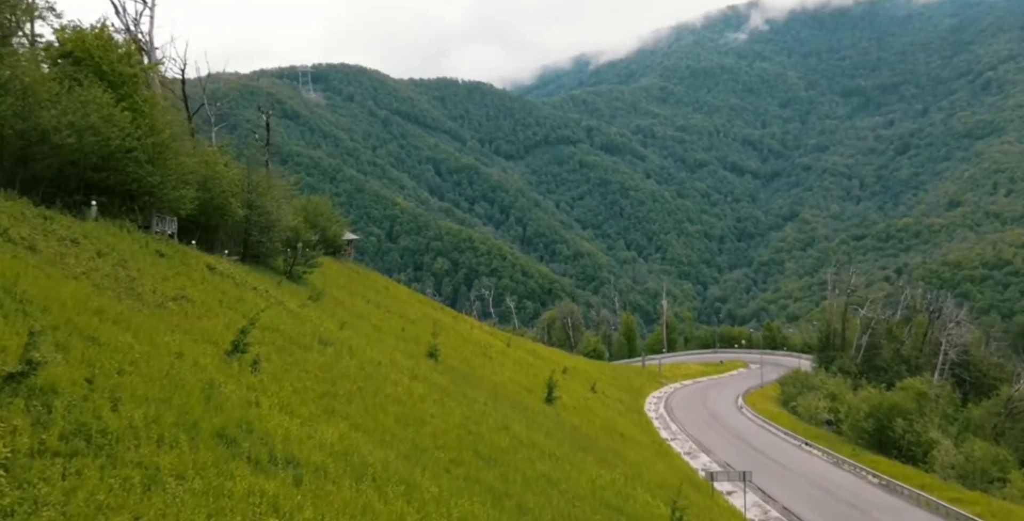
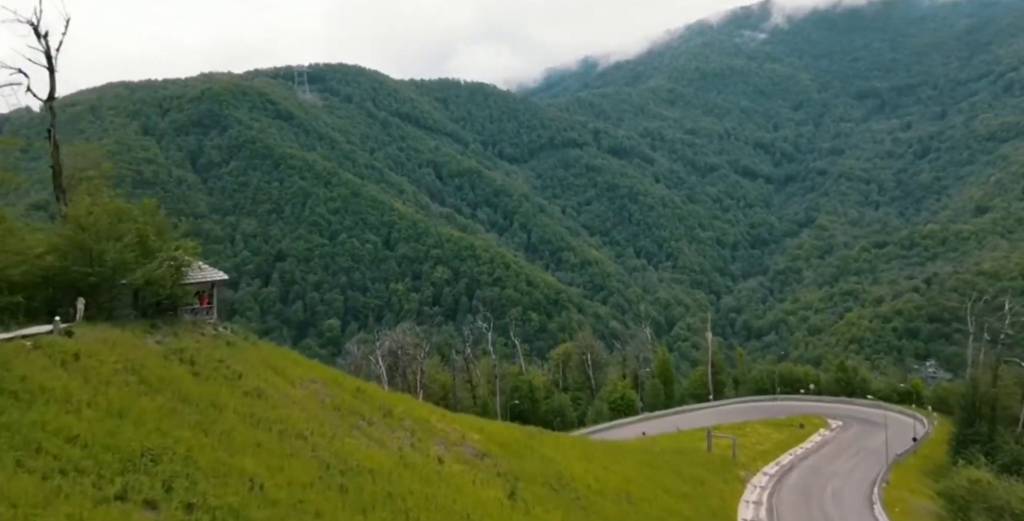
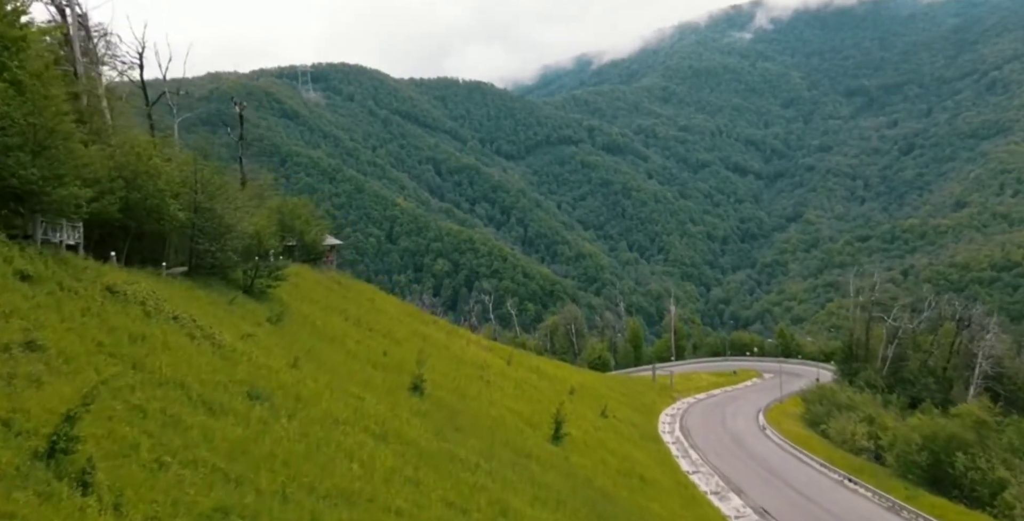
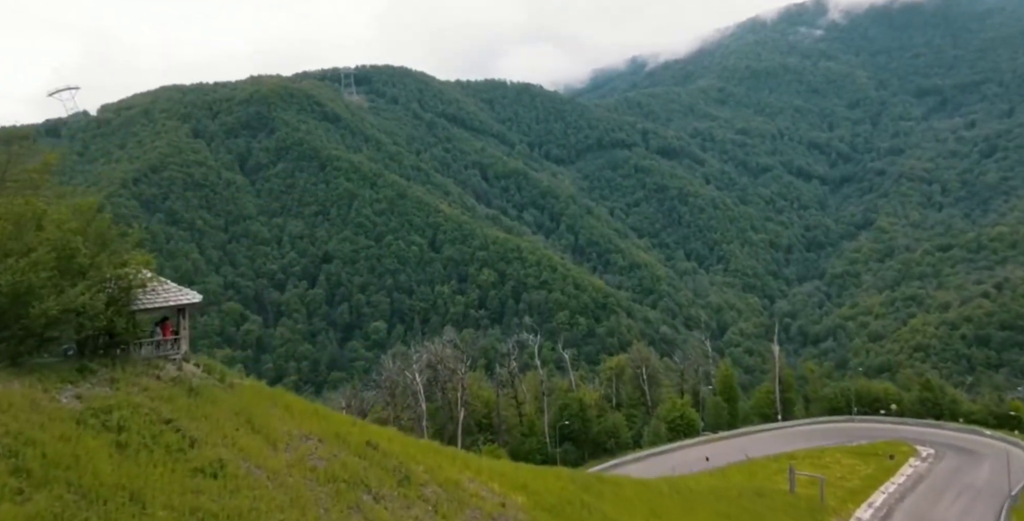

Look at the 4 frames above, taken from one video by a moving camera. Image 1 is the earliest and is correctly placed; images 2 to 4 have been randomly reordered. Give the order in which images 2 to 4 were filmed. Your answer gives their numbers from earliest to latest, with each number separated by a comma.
3, 2, 4
